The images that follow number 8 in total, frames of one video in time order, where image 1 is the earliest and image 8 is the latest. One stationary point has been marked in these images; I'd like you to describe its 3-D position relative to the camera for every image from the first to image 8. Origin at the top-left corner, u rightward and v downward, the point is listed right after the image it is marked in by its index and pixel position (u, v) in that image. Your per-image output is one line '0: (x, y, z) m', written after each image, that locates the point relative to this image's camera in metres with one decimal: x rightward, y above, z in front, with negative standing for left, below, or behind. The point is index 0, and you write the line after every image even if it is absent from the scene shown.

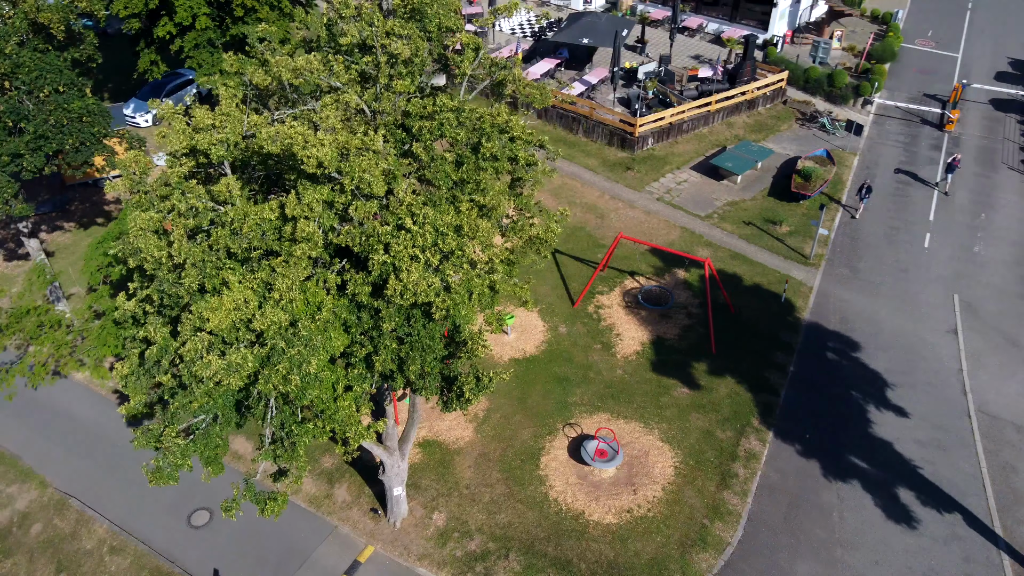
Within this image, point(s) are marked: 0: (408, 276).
0: (-1.6, +0.2, +12.1) m
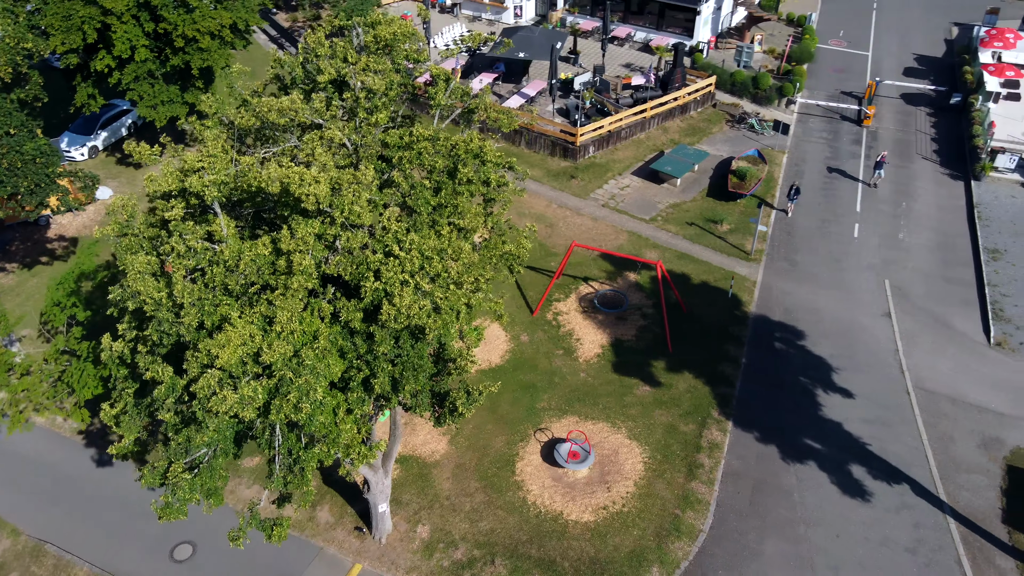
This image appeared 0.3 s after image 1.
0: (-1.7, -0.2, +12.7) m
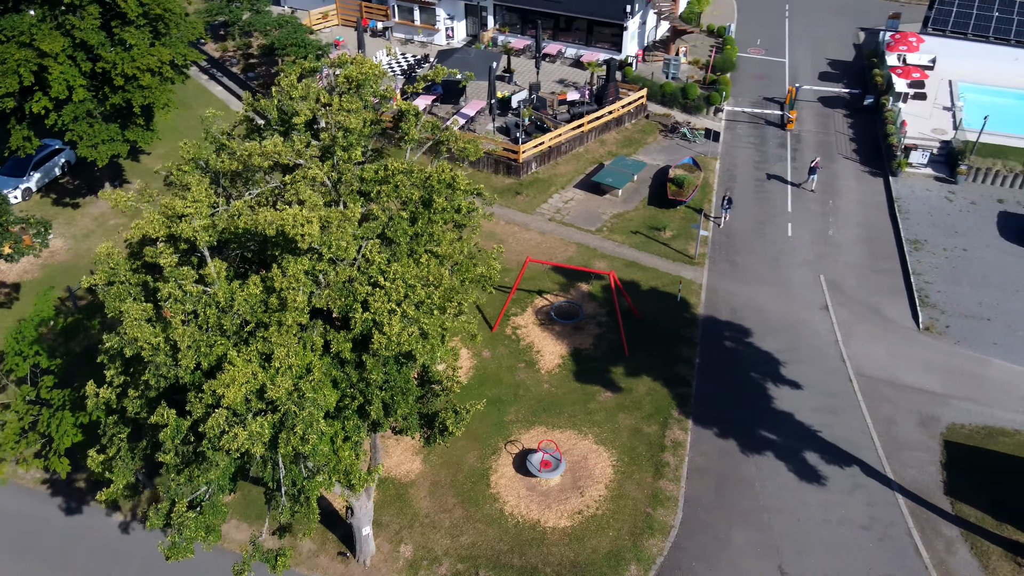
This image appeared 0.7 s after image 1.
0: (-2.0, -0.7, +13.2) m
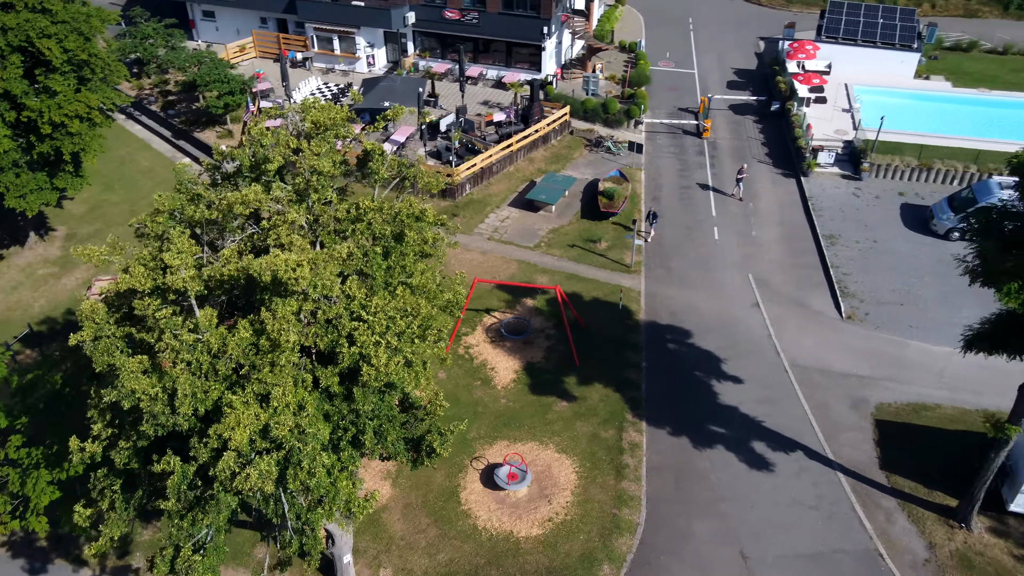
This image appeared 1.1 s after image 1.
0: (-2.3, -1.2, +13.9) m
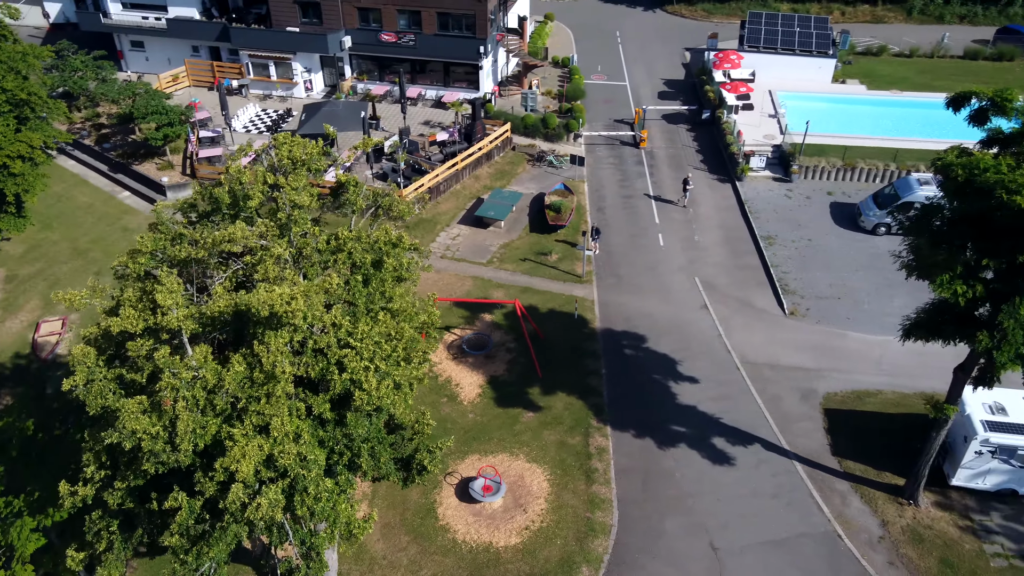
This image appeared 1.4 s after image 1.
0: (-2.5, -1.7, +14.4) m
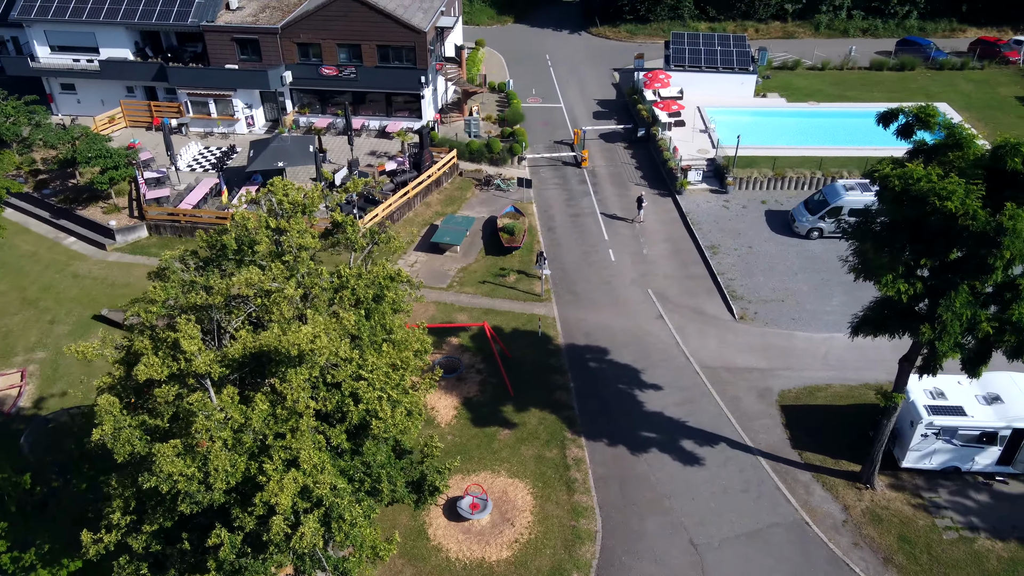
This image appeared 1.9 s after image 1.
0: (-2.3, -2.3, +15.1) m
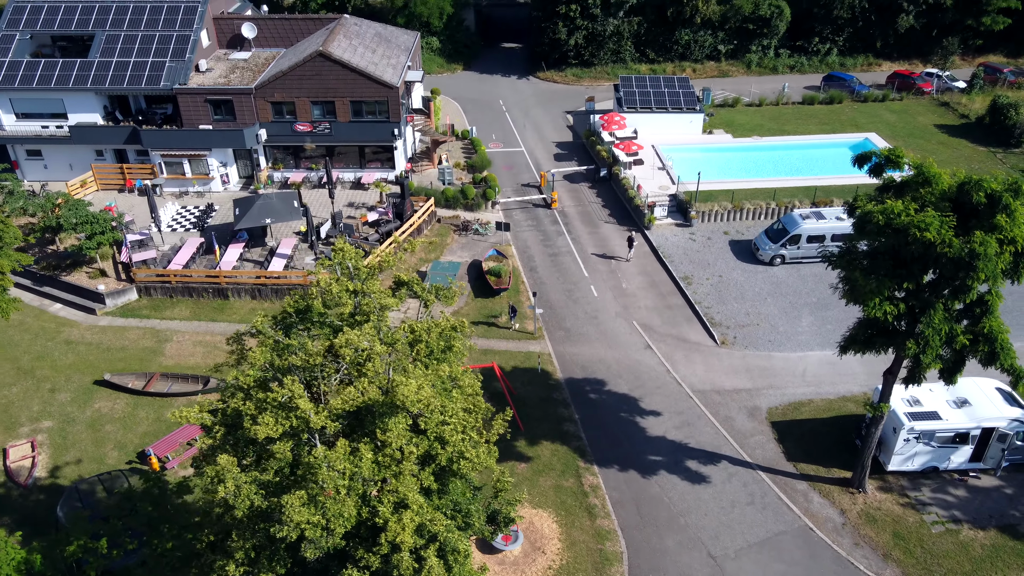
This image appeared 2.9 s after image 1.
0: (-0.8, -3.4, +16.7) m
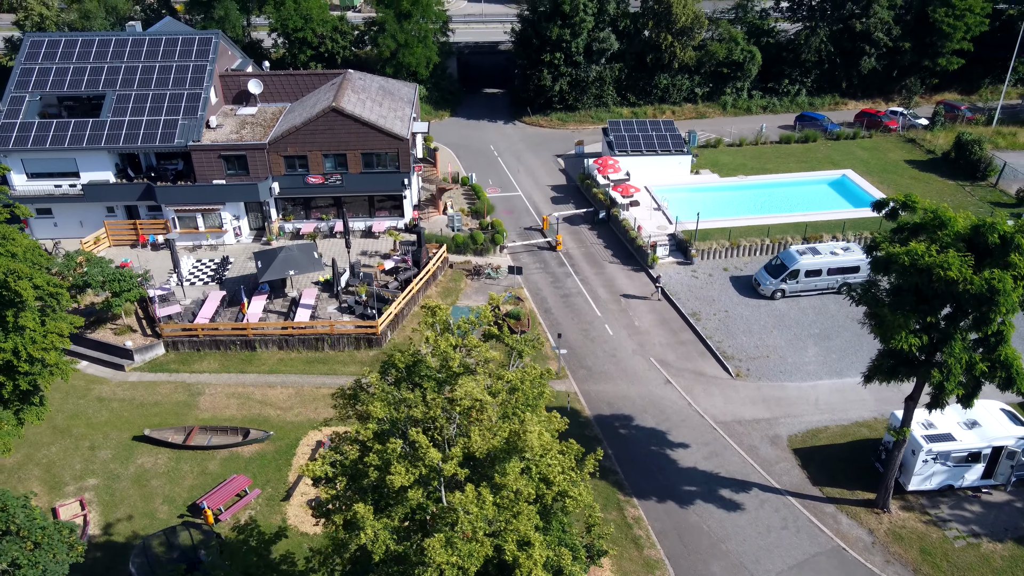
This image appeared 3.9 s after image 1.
0: (+1.5, -4.6, +18.1) m
